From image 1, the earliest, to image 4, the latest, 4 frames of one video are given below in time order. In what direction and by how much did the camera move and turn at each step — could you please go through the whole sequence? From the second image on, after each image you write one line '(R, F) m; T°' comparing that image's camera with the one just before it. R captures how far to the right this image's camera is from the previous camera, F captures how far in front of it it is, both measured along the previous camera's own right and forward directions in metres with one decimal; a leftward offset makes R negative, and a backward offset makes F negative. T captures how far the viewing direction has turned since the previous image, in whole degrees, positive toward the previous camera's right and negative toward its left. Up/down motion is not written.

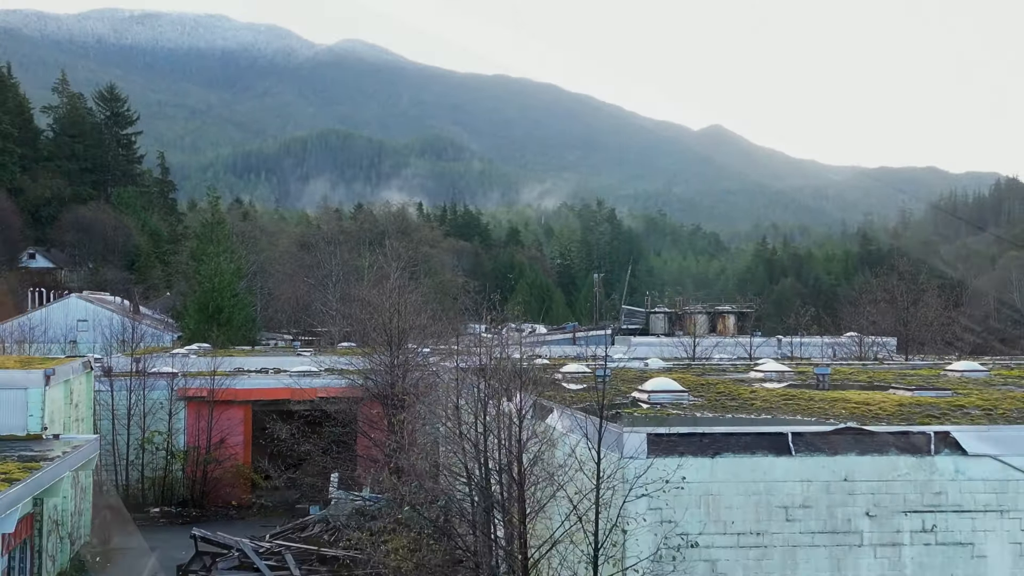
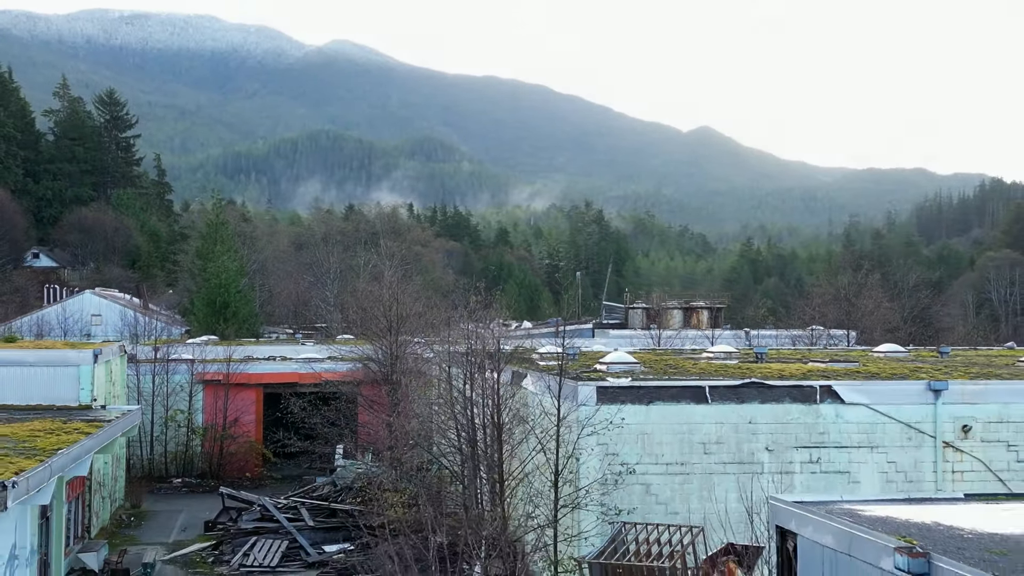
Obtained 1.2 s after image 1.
(+0.1, -2.2) m; +1°
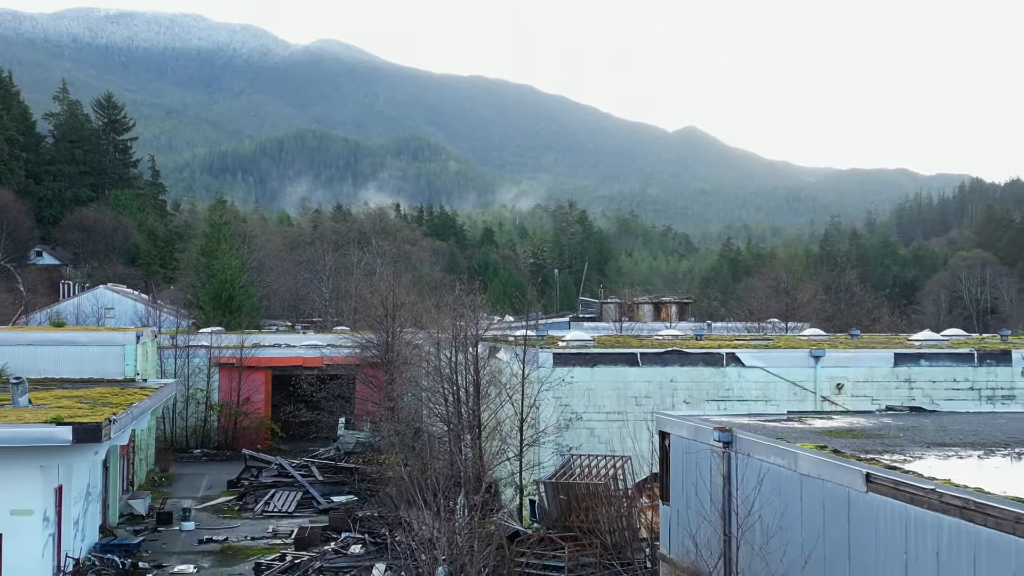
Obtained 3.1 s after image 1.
(+0.2, -2.8) m; +1°
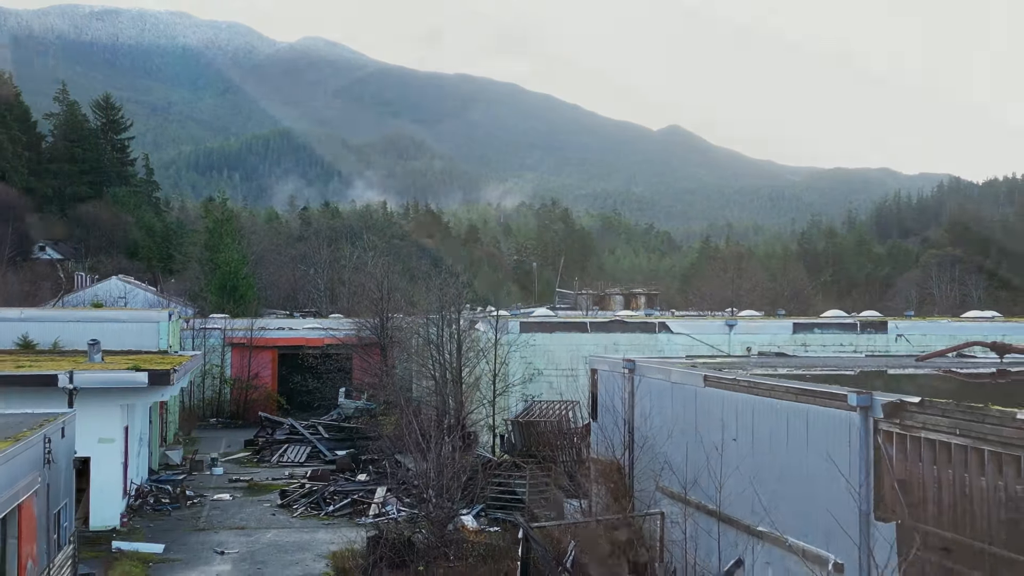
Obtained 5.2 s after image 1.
(+0.2, -3.2) m; +1°
